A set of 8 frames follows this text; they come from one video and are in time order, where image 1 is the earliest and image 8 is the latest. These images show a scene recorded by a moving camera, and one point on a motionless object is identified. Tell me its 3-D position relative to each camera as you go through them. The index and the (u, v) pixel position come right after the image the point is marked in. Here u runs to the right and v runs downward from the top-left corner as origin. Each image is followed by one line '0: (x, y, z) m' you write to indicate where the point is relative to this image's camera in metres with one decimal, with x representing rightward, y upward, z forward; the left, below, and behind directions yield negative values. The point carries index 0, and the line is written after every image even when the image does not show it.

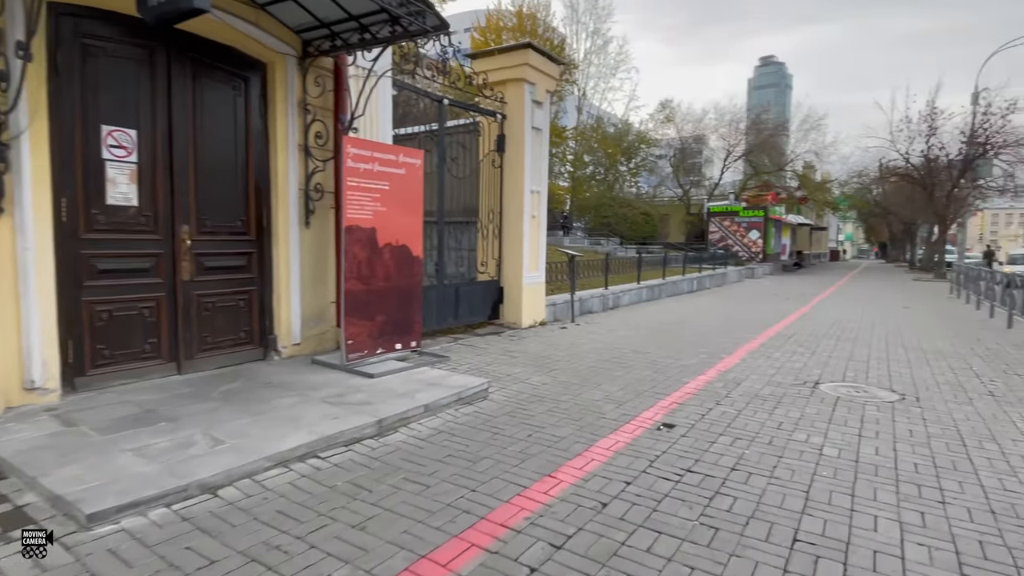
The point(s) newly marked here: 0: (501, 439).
0: (-0.1, -1.1, +4.3) m
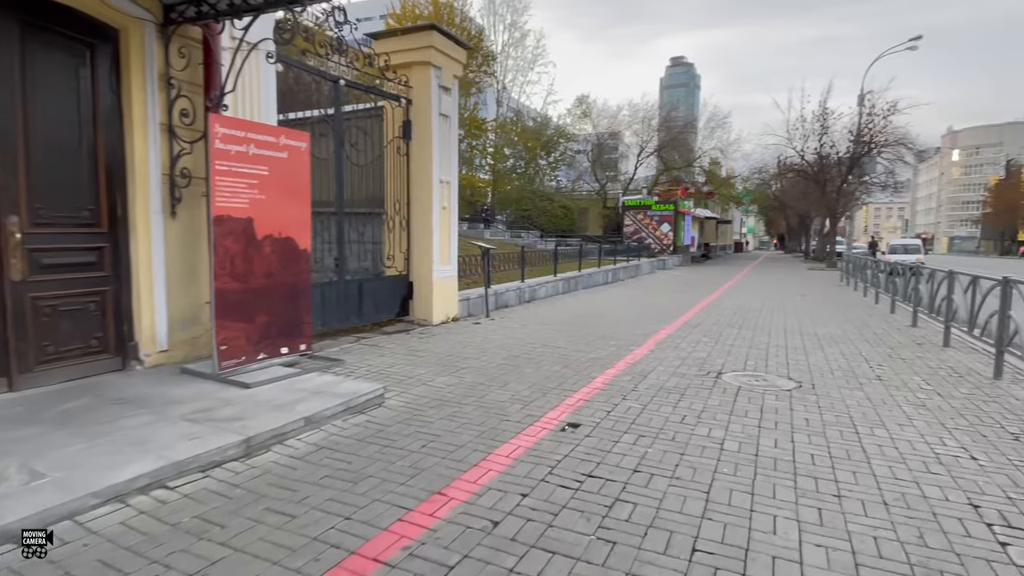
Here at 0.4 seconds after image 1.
0: (-0.8, -1.1, +3.9) m
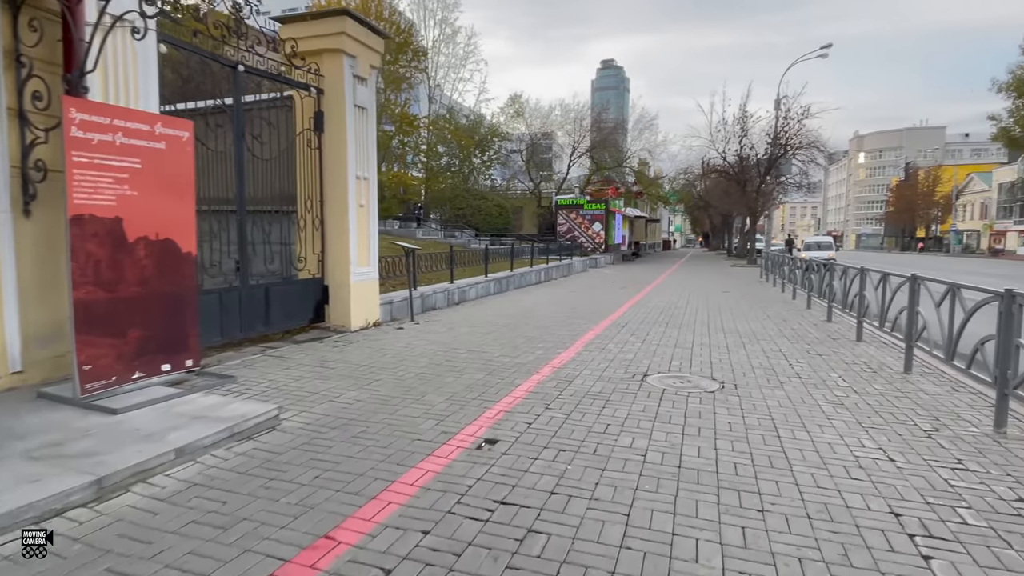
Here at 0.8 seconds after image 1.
0: (-1.4, -1.2, +3.4) m
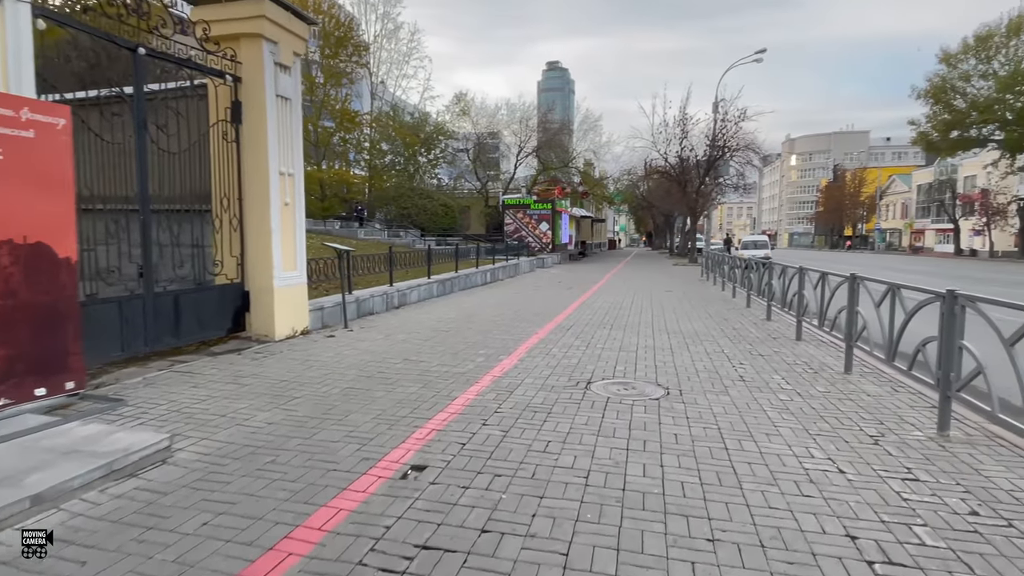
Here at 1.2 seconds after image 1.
0: (-1.8, -1.2, +2.8) m
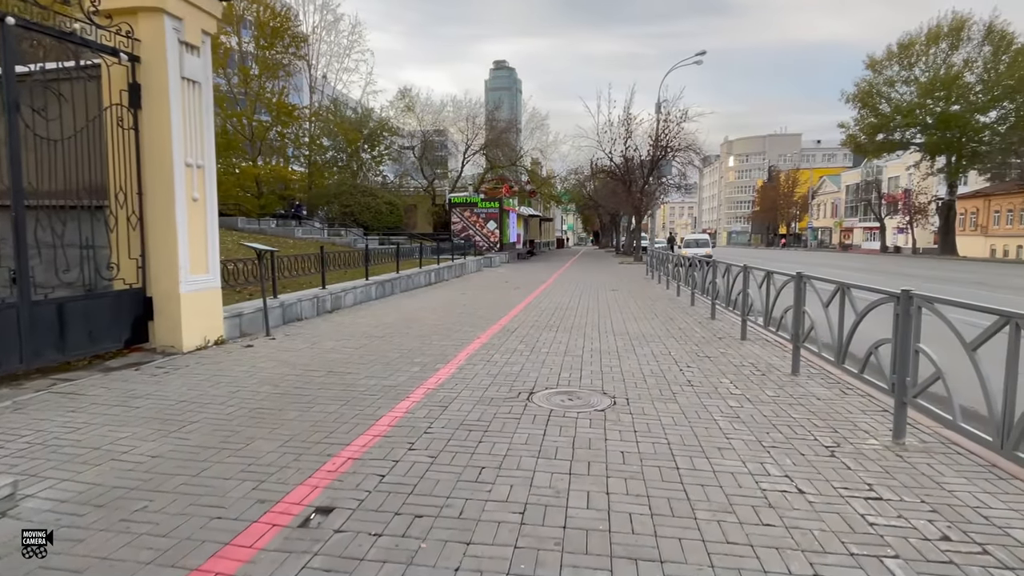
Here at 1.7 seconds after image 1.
0: (-2.1, -1.3, +2.2) m
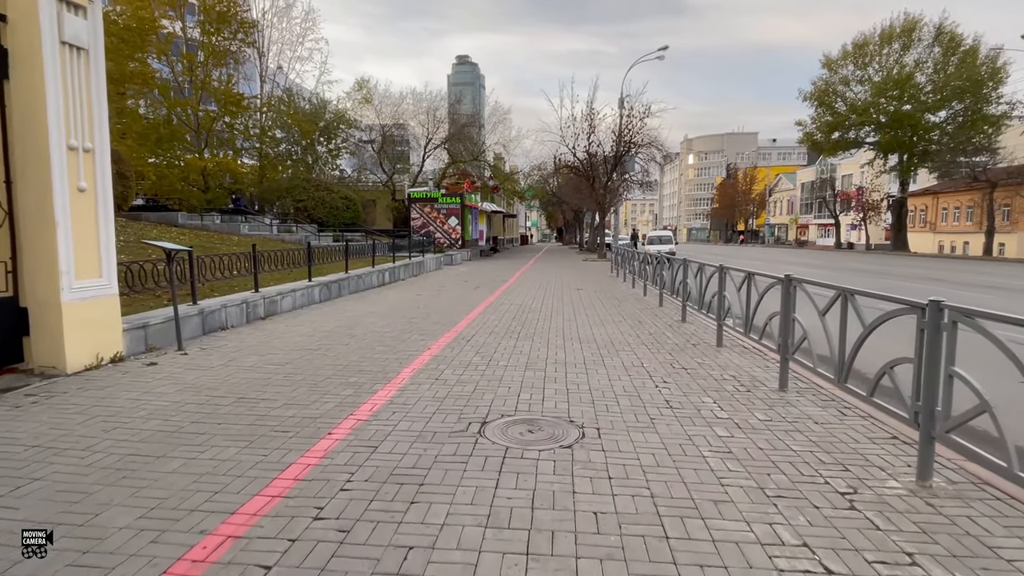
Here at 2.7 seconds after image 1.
0: (-2.3, -1.4, +1.1) m
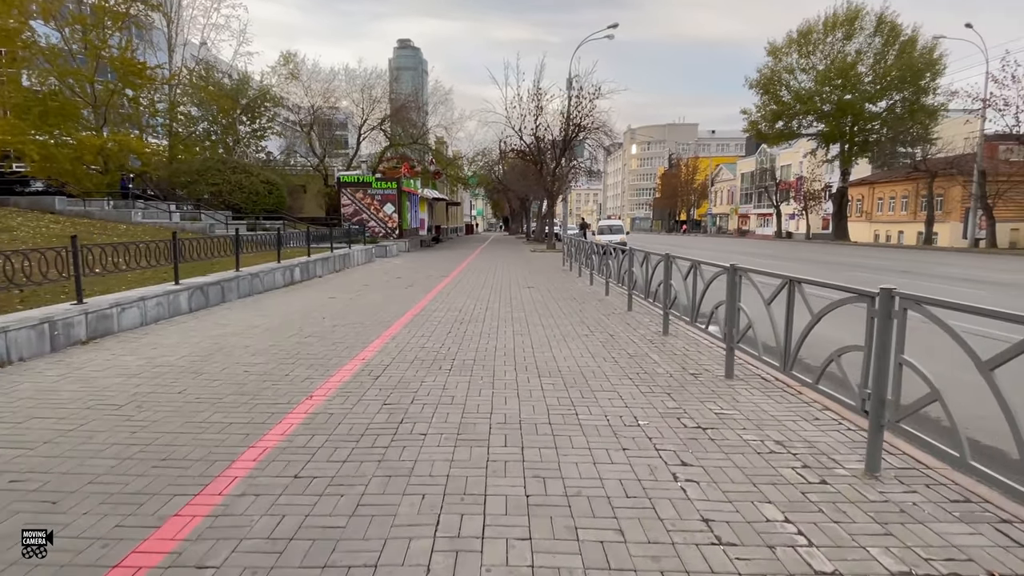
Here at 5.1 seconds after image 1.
0: (-2.3, -1.7, -1.5) m
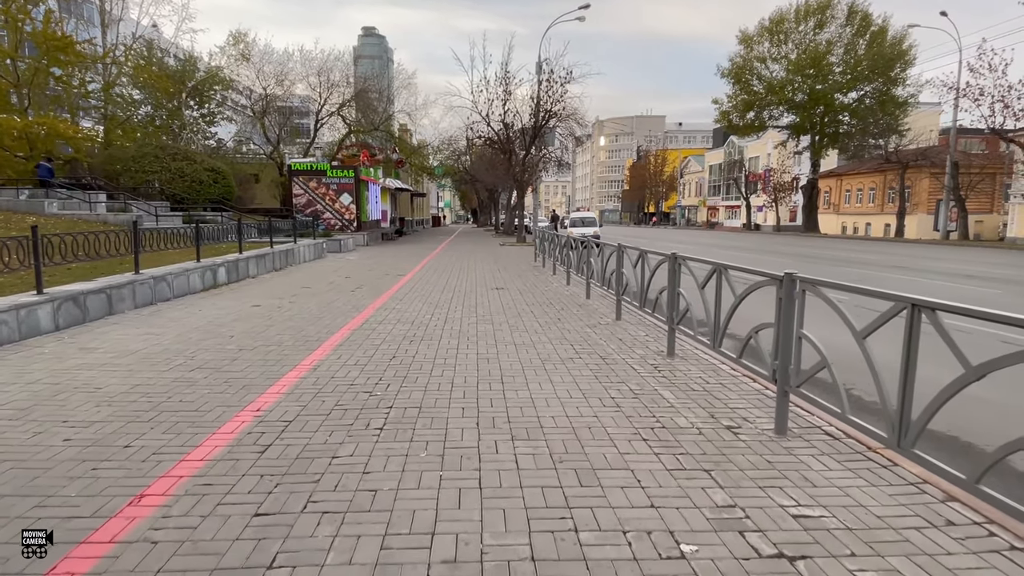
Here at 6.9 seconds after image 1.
0: (-2.2, -1.9, -3.4) m
